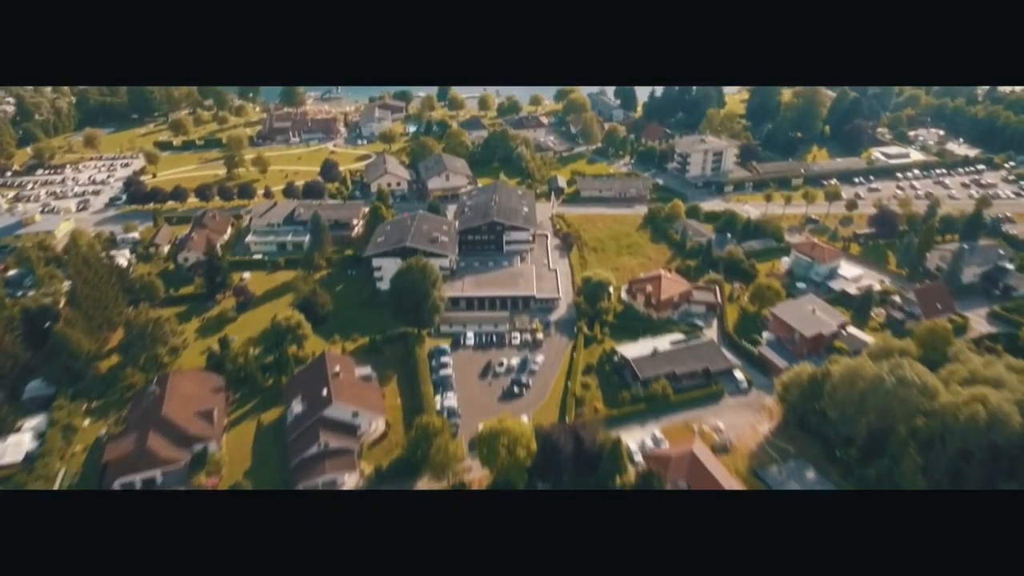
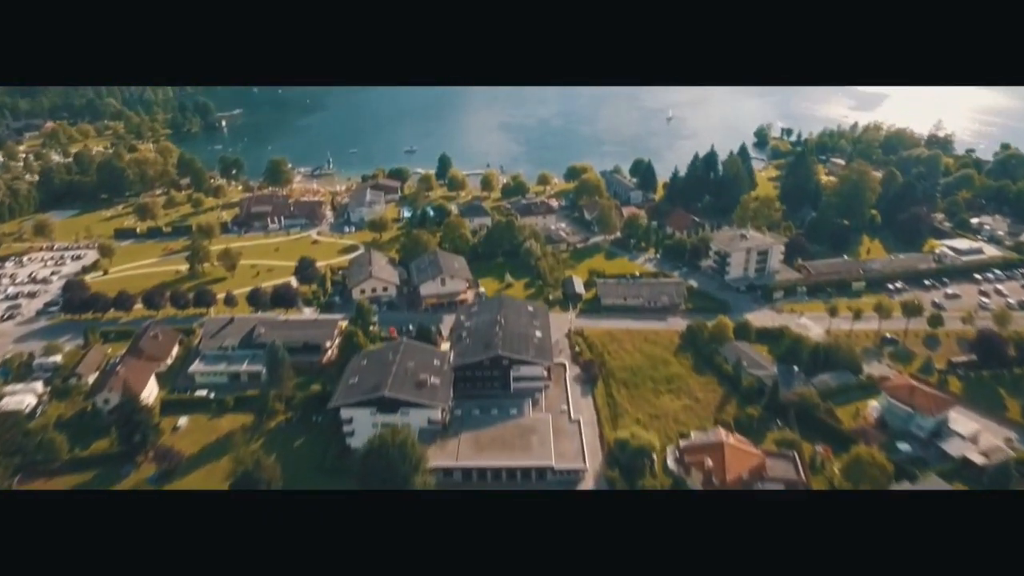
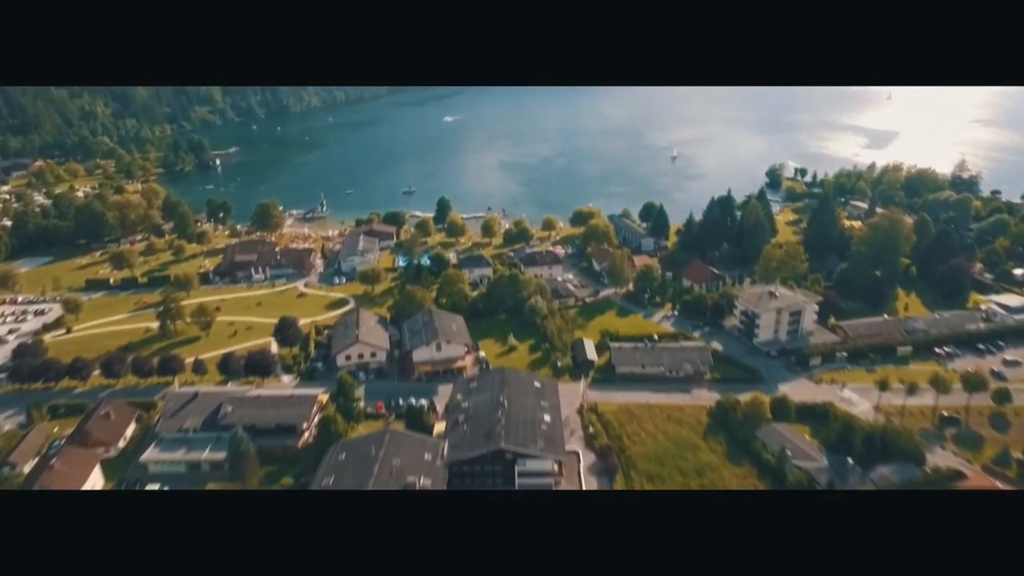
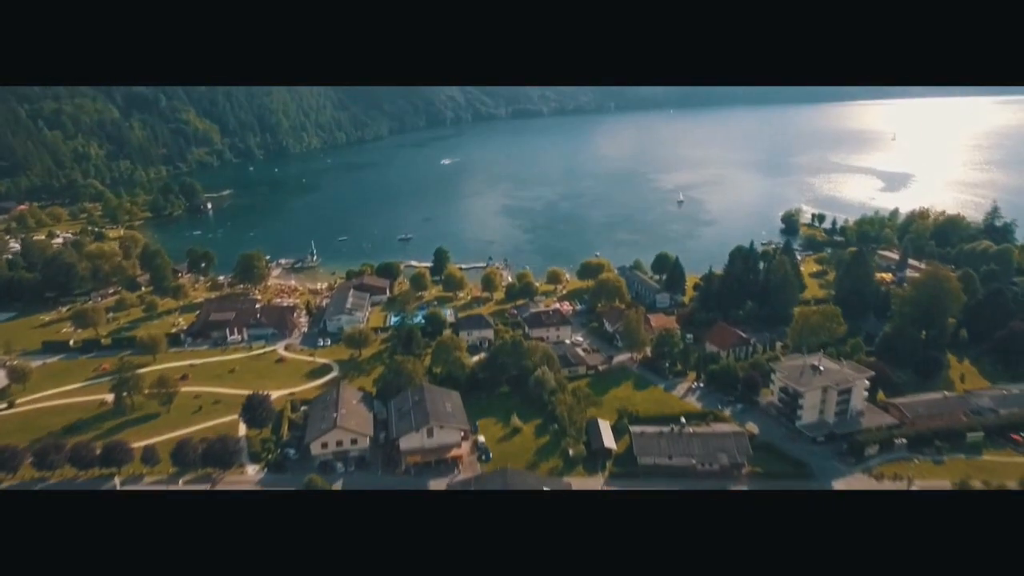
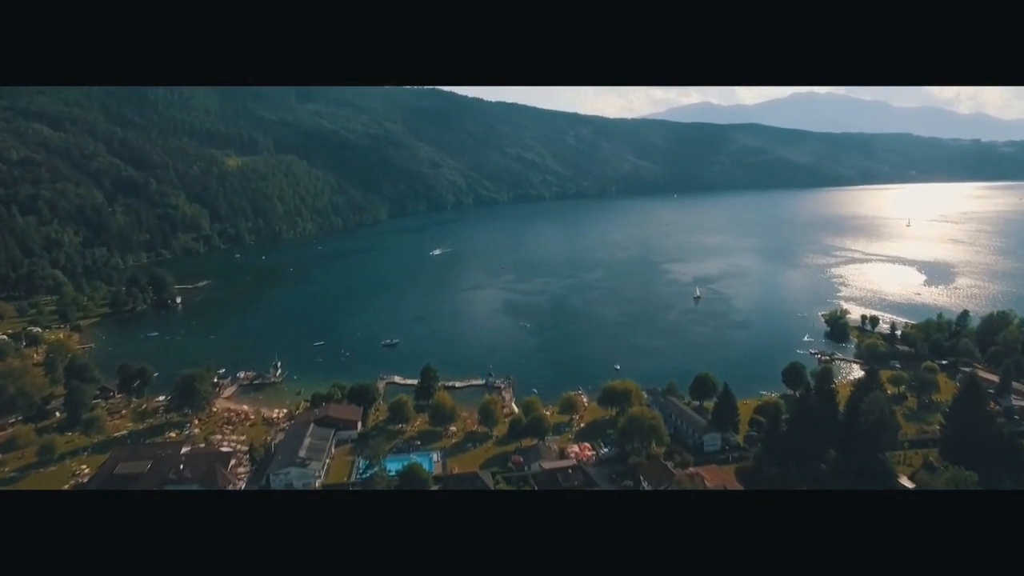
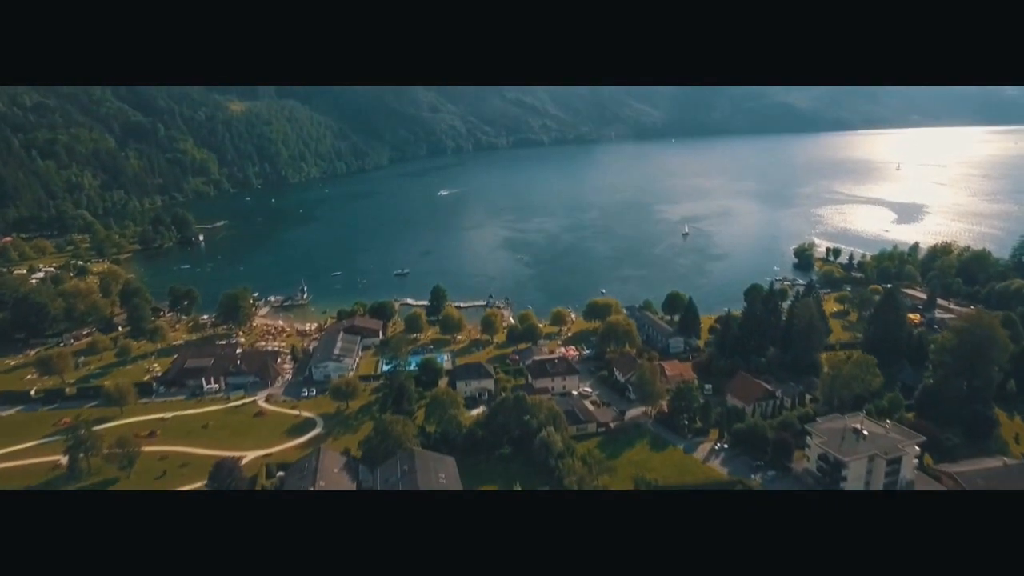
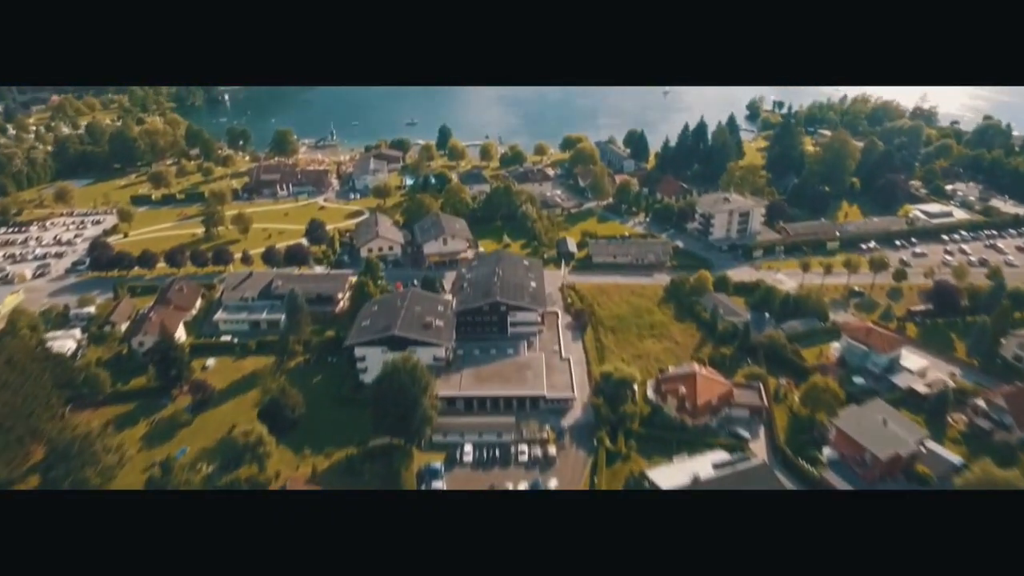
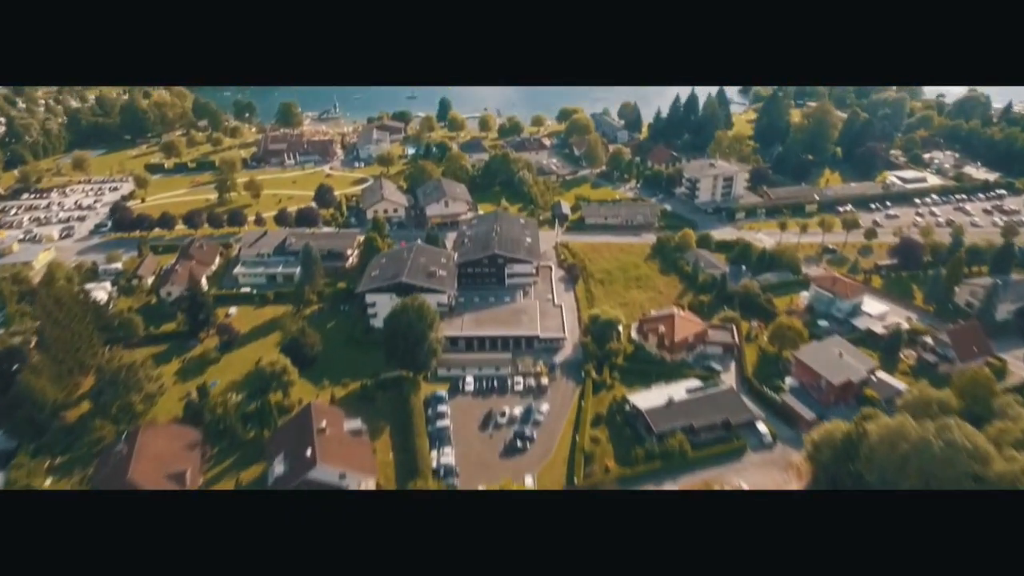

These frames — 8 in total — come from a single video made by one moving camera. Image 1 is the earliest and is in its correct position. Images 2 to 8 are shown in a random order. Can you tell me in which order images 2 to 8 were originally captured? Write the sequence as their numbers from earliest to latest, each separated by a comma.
8, 7, 2, 3, 4, 6, 5
